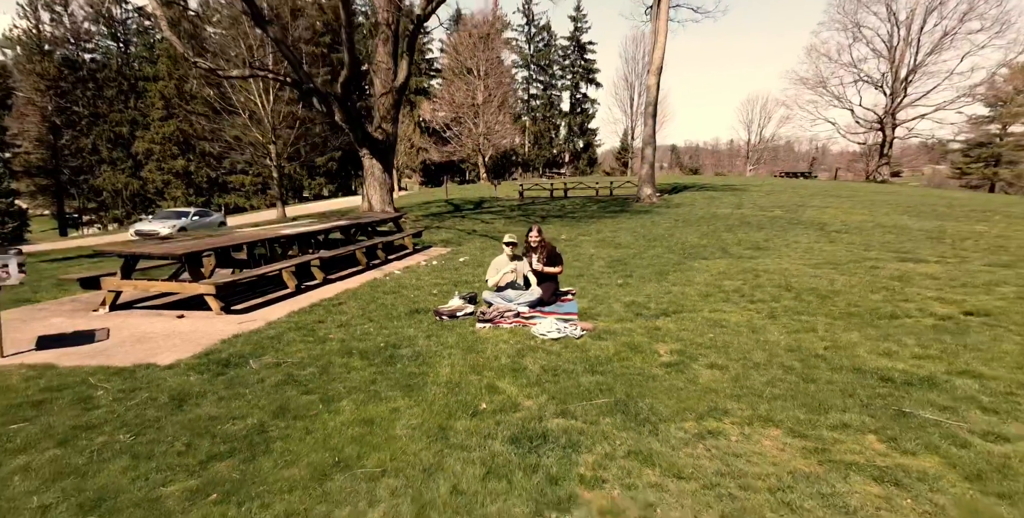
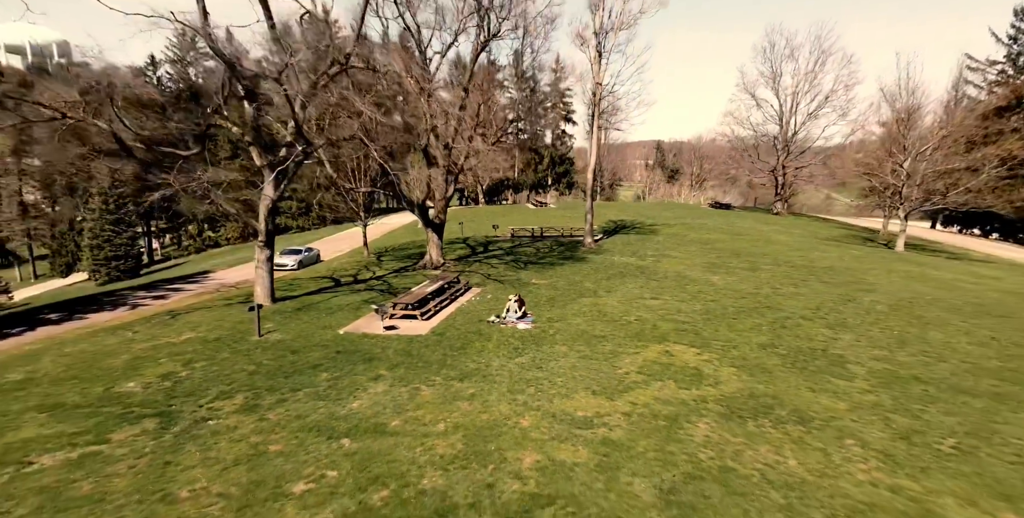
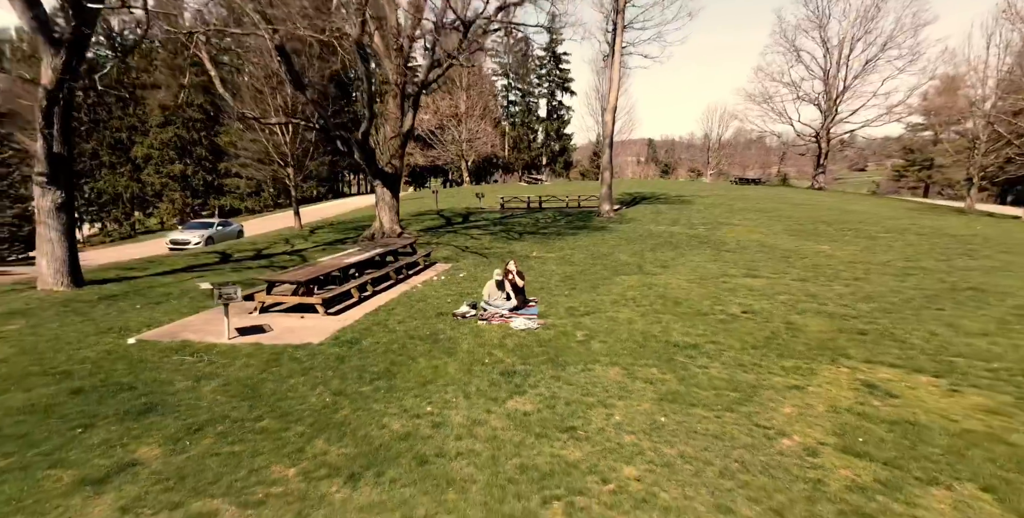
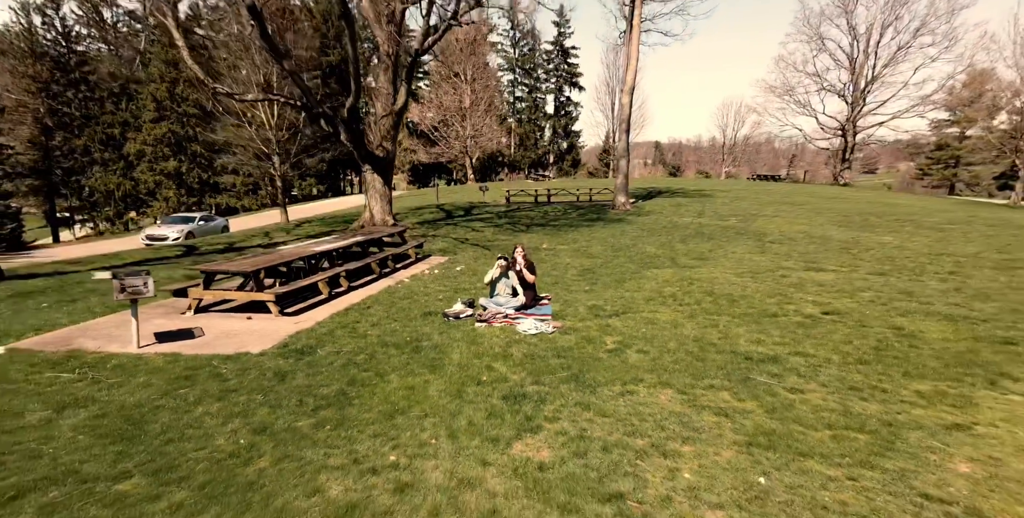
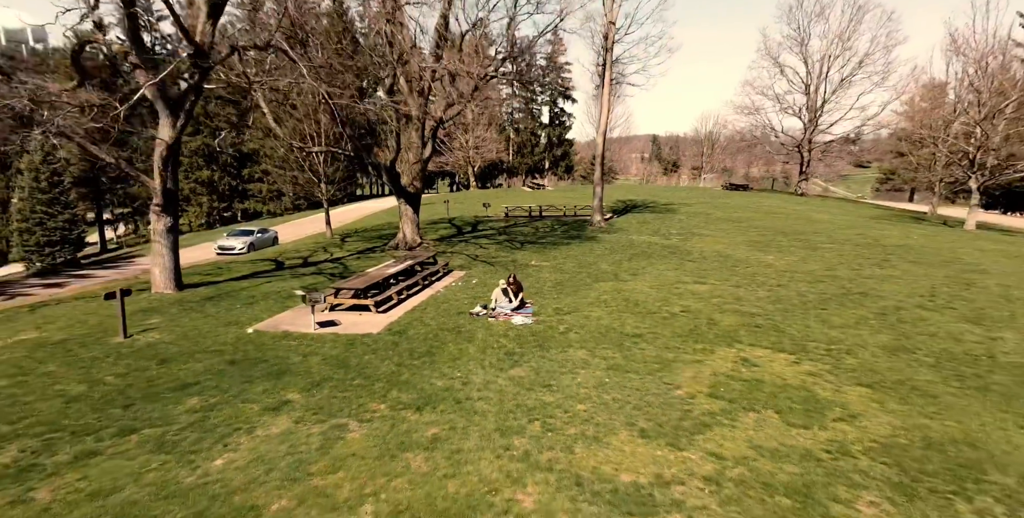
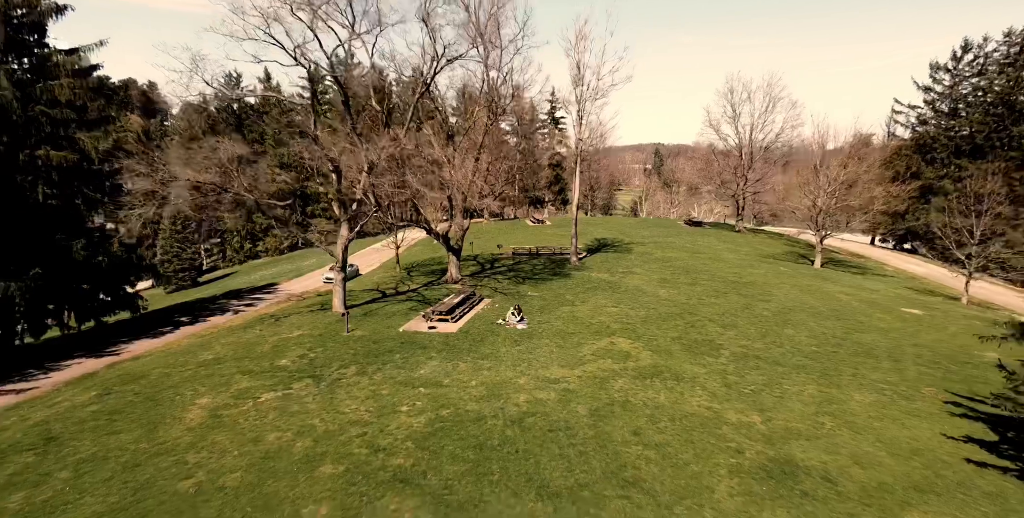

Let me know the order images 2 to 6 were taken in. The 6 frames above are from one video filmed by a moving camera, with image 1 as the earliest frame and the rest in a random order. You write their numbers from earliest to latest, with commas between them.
4, 3, 5, 2, 6
